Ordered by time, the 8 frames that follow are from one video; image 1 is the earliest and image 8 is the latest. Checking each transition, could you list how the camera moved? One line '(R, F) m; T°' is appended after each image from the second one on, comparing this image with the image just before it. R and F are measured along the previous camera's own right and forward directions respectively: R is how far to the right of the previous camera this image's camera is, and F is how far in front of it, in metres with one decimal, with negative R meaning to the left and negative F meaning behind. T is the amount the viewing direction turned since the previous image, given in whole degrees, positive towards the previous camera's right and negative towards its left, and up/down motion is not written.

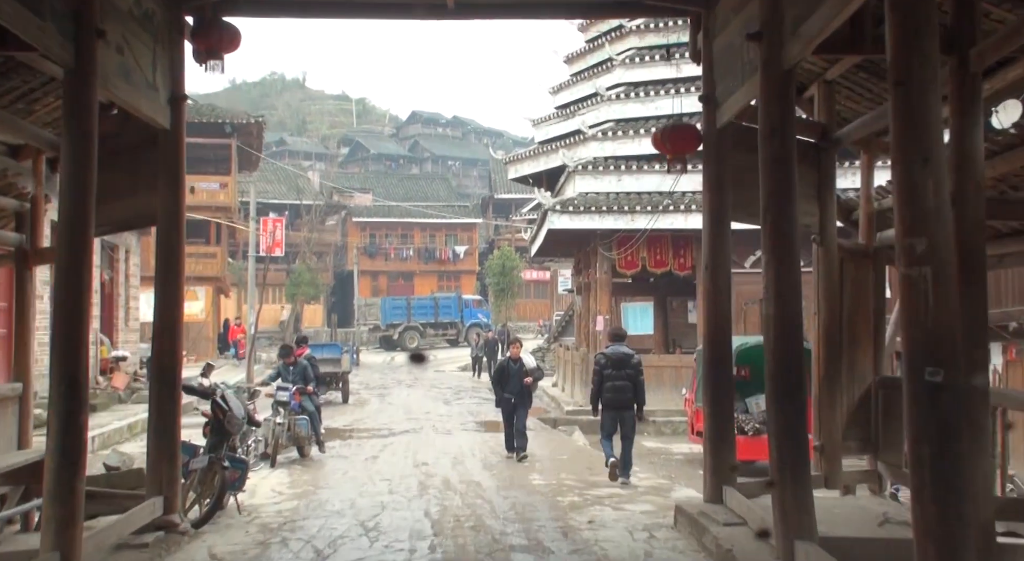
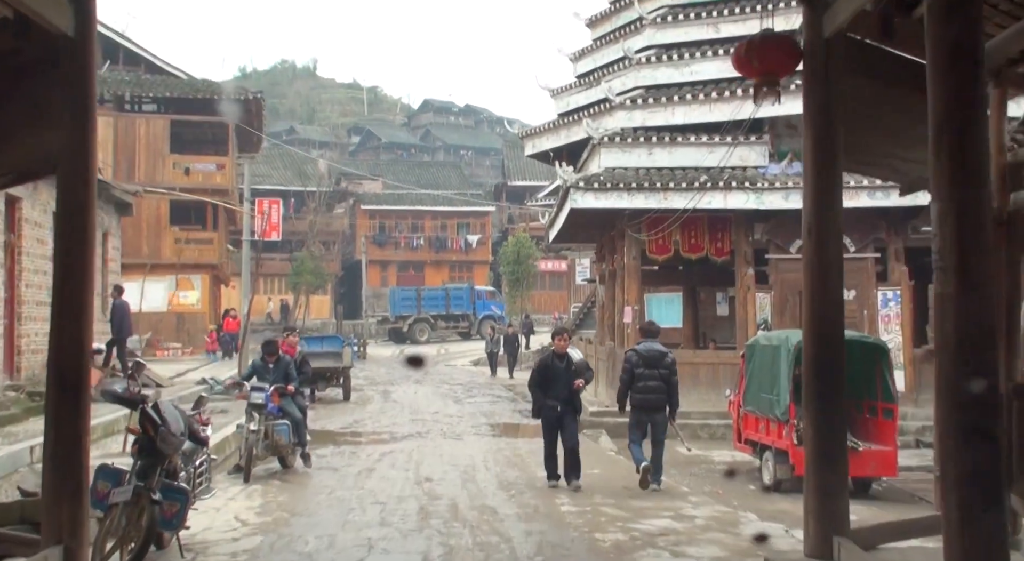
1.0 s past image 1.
(-0.1, +2.0) m; -1°
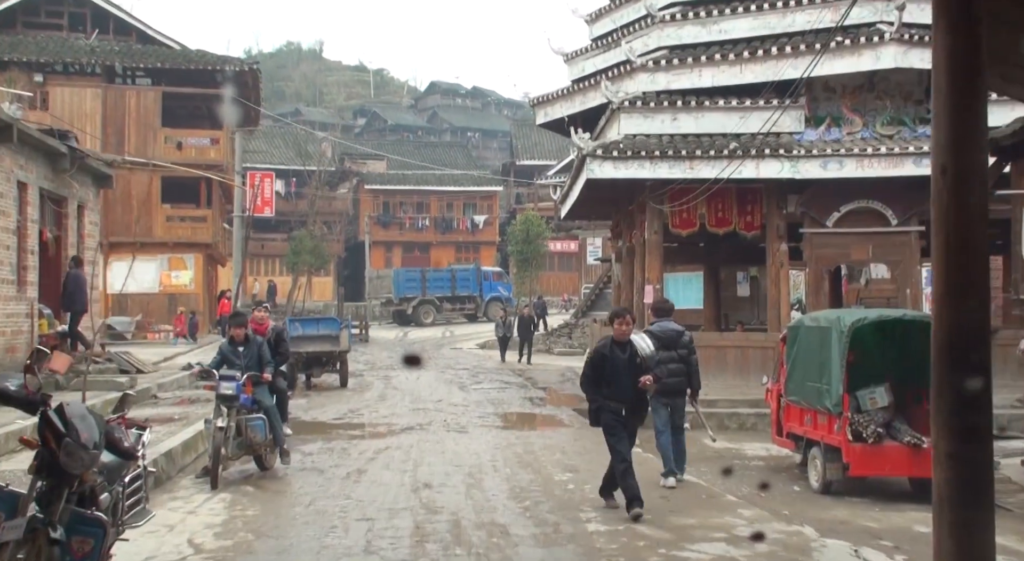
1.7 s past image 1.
(-0.1, +1.5) m; 0°
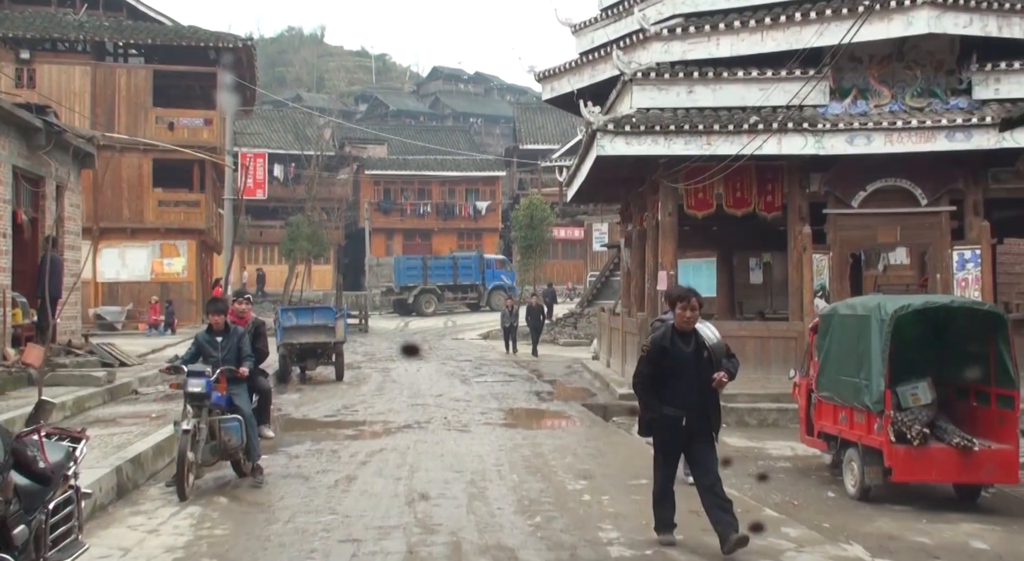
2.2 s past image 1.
(0.0, +1.0) m; 0°
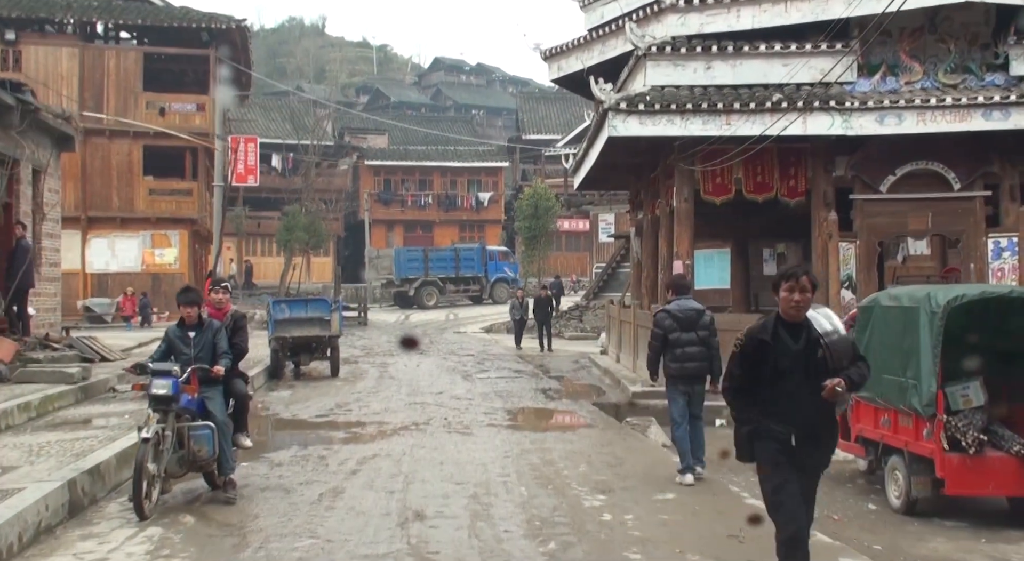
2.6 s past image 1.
(0.0, +1.0) m; 0°
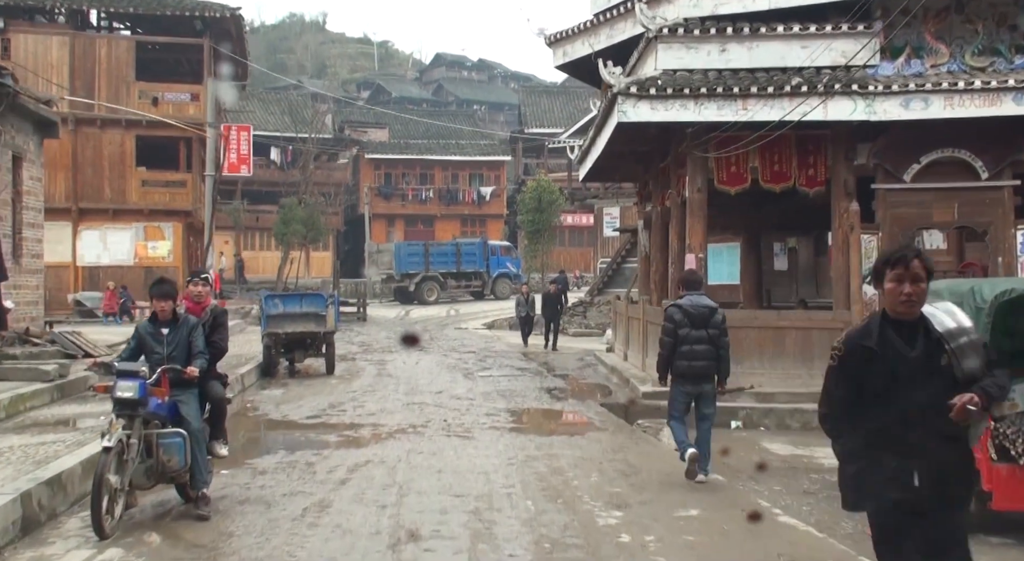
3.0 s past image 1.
(0.0, +0.7) m; 0°
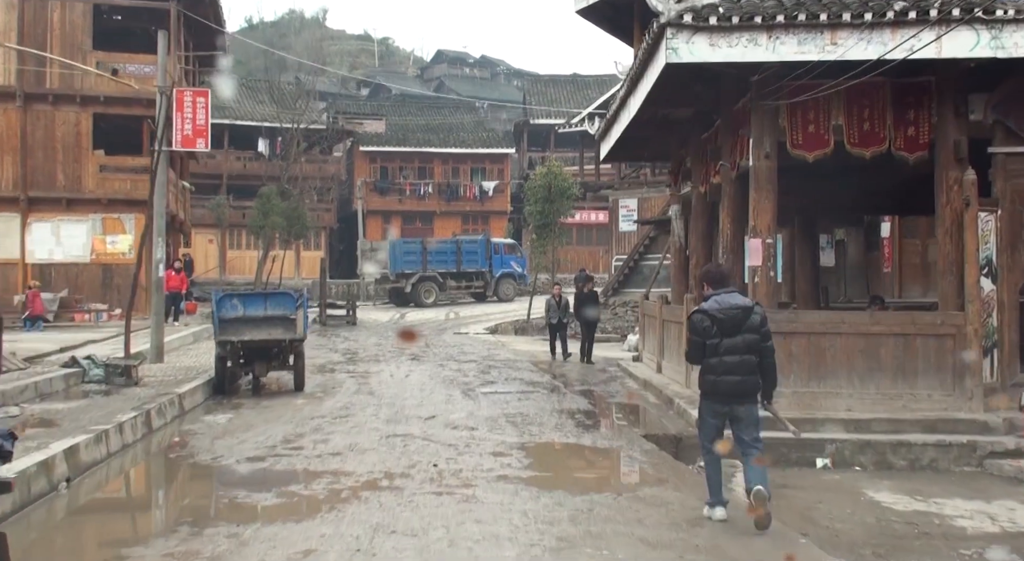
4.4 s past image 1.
(-0.1, +3.0) m; 0°
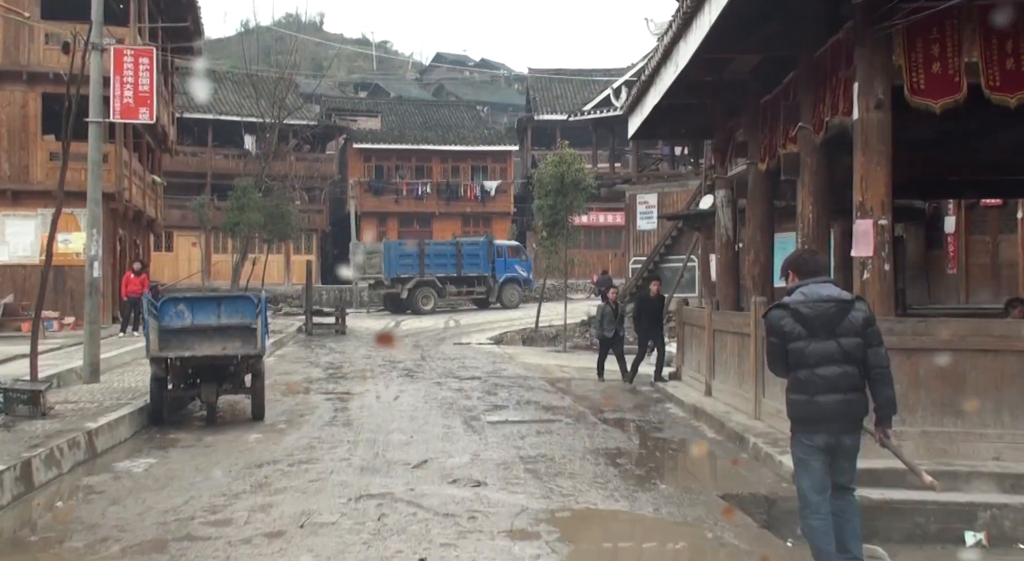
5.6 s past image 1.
(-0.2, +2.7) m; 0°
